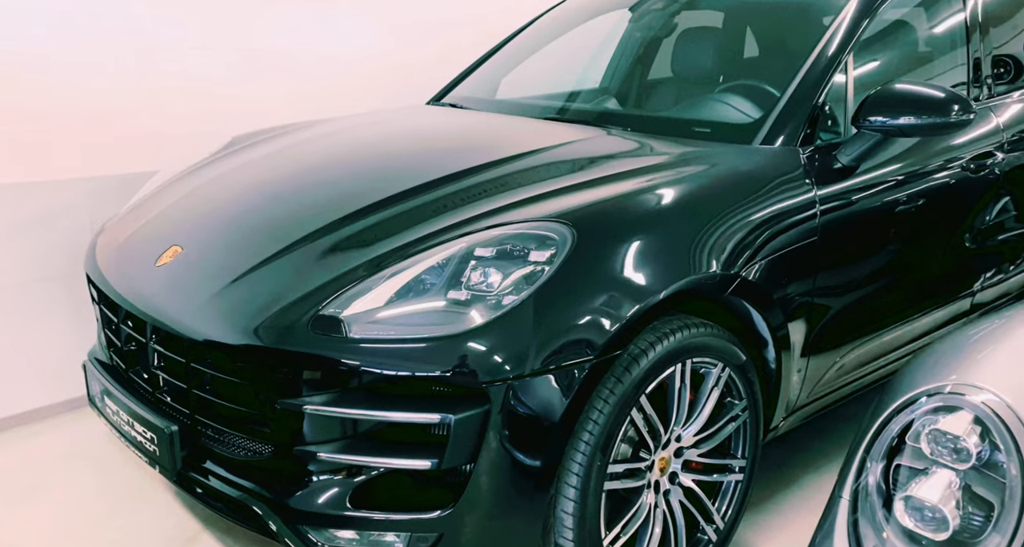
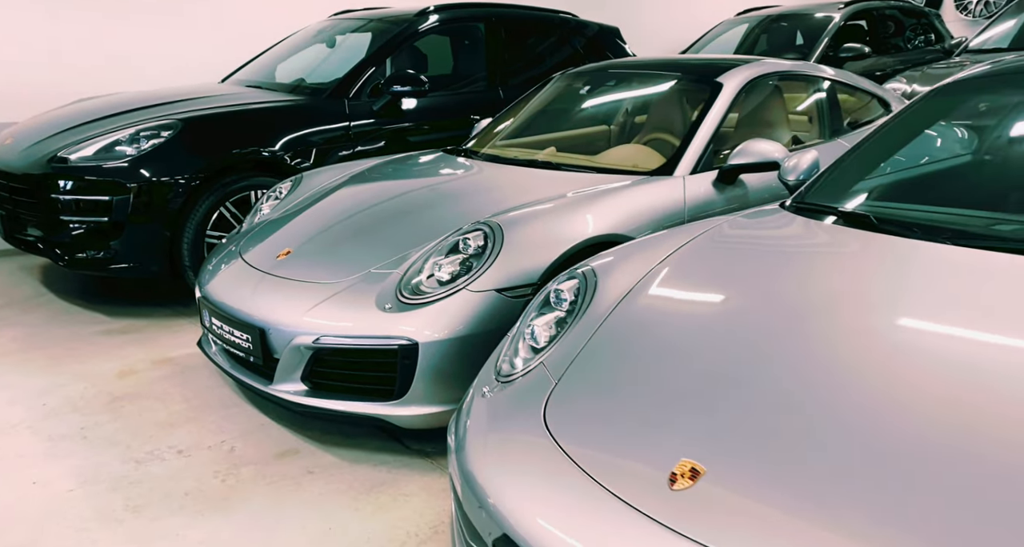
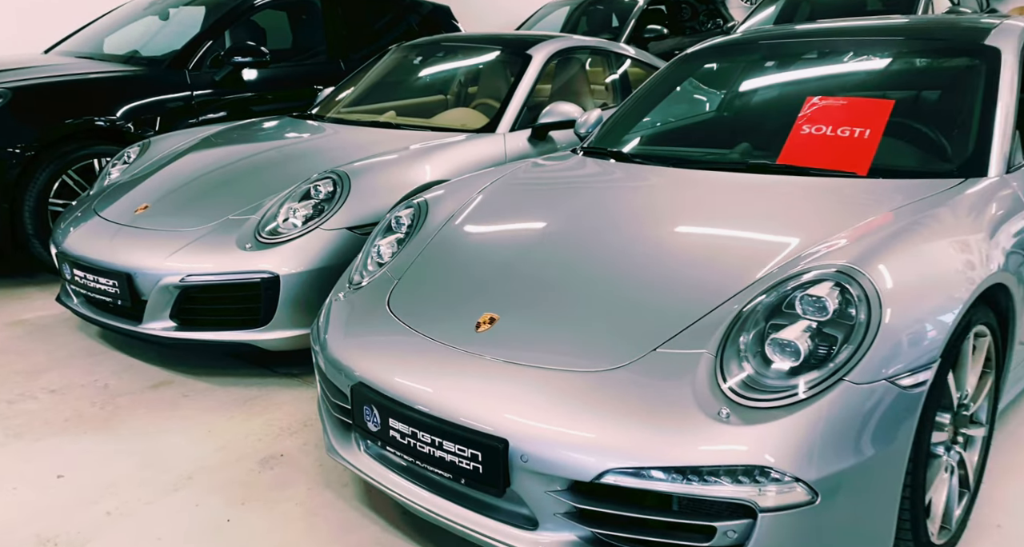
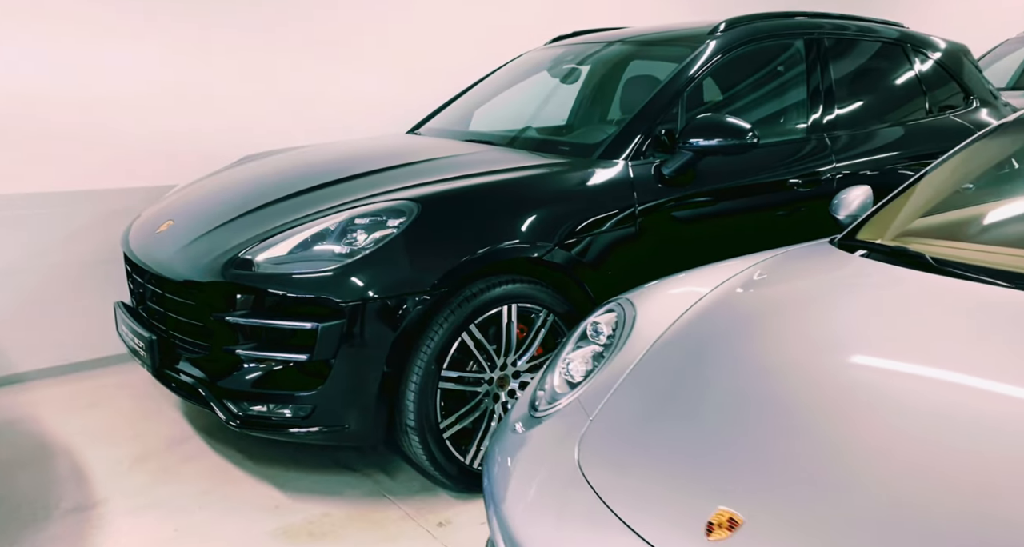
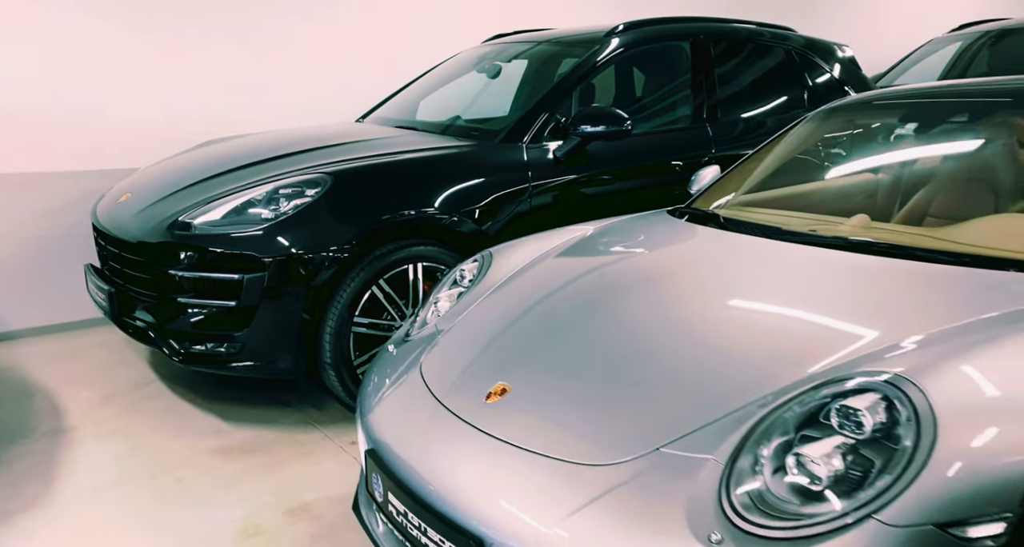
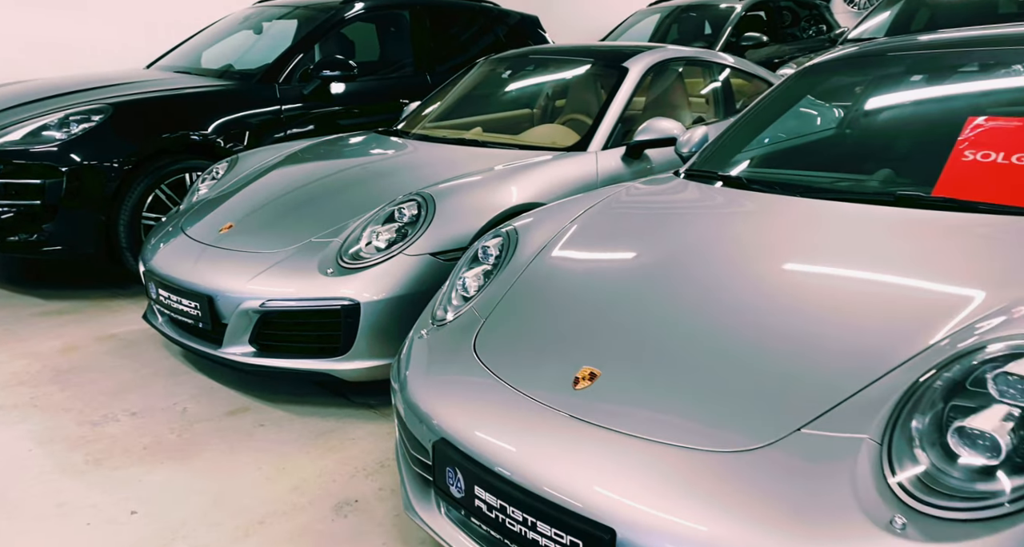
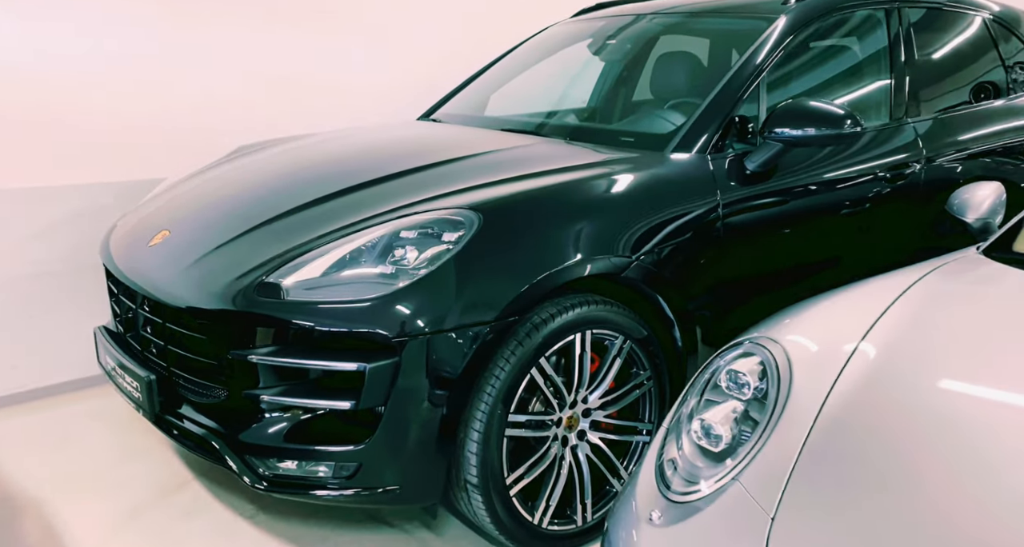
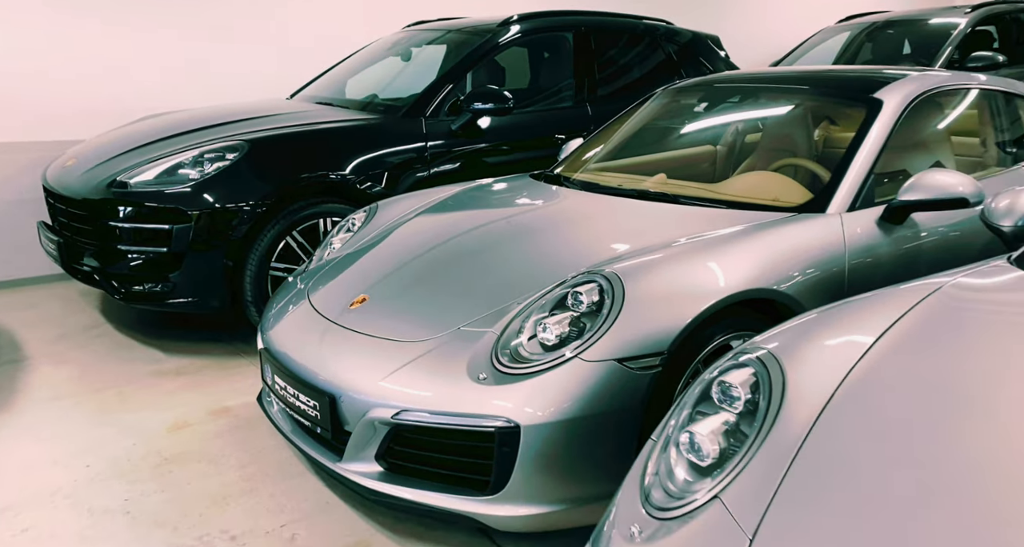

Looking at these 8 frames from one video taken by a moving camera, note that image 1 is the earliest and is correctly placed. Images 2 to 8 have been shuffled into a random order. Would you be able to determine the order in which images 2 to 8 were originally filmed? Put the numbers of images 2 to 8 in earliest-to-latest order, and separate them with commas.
7, 4, 5, 8, 2, 6, 3
